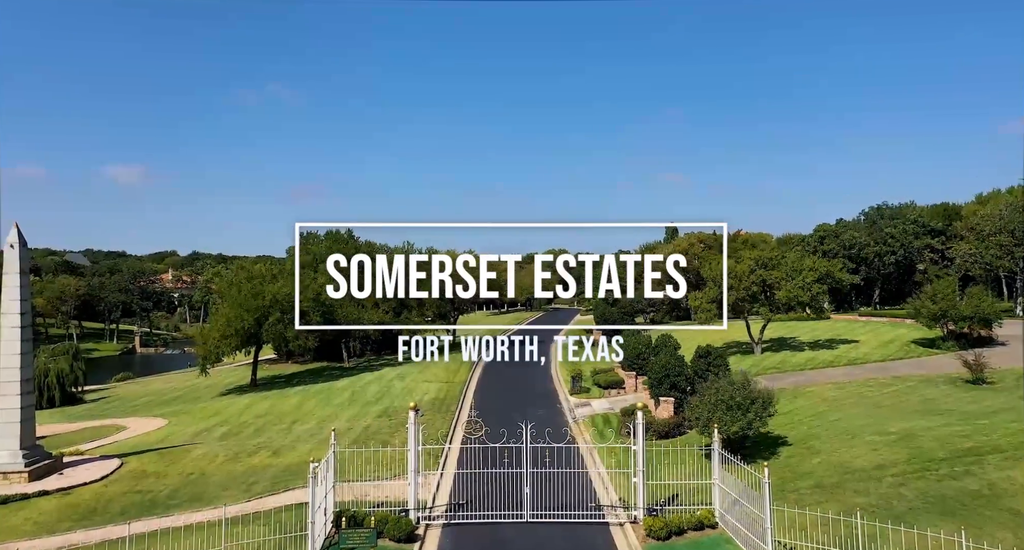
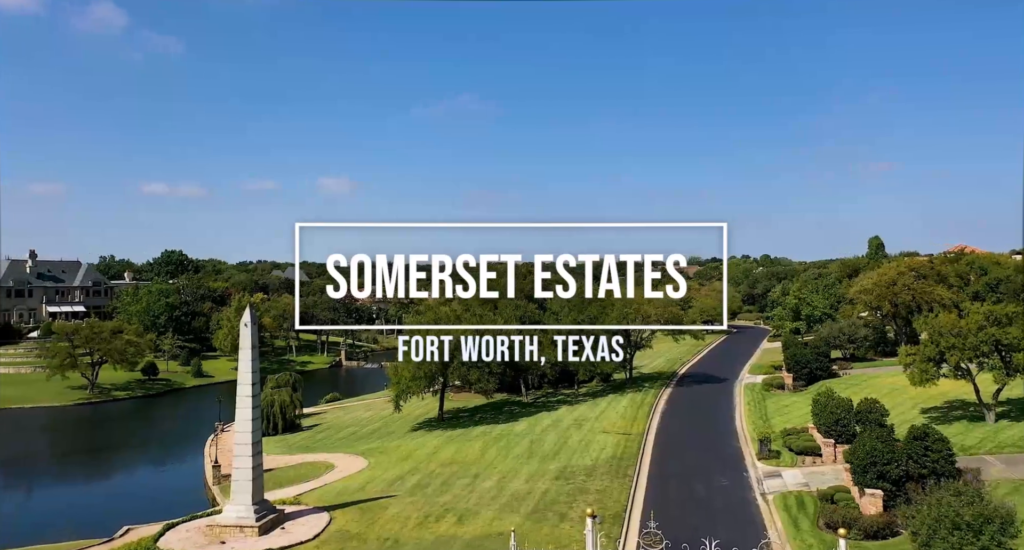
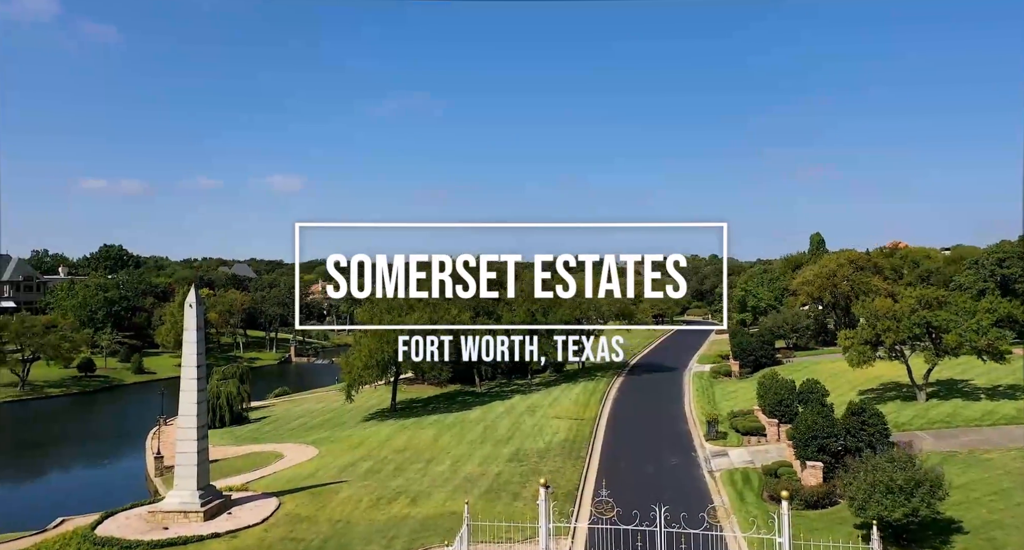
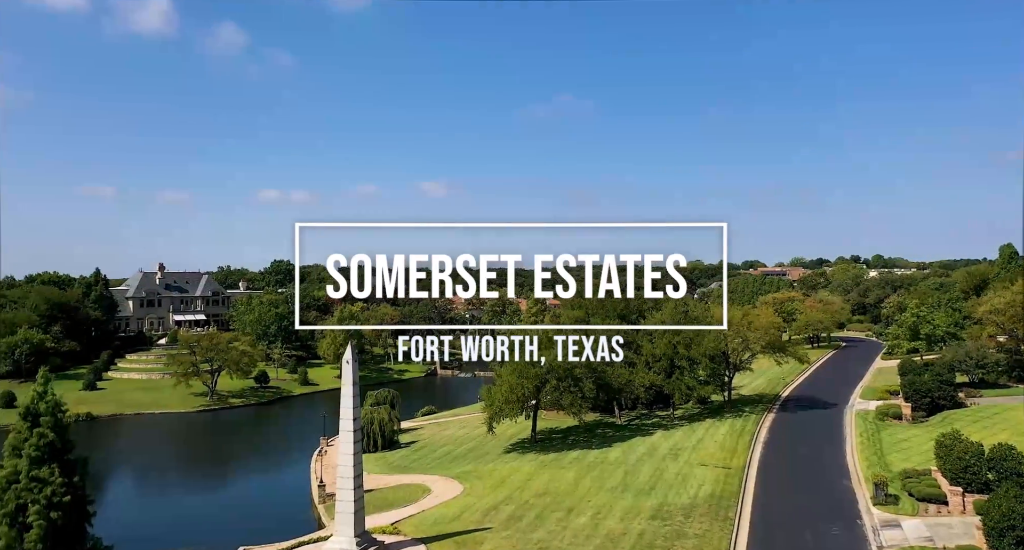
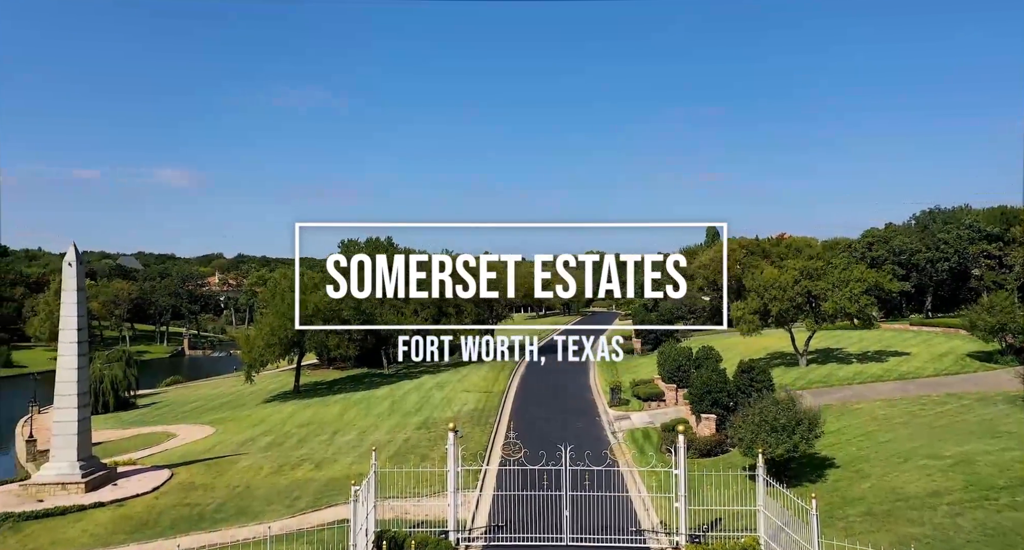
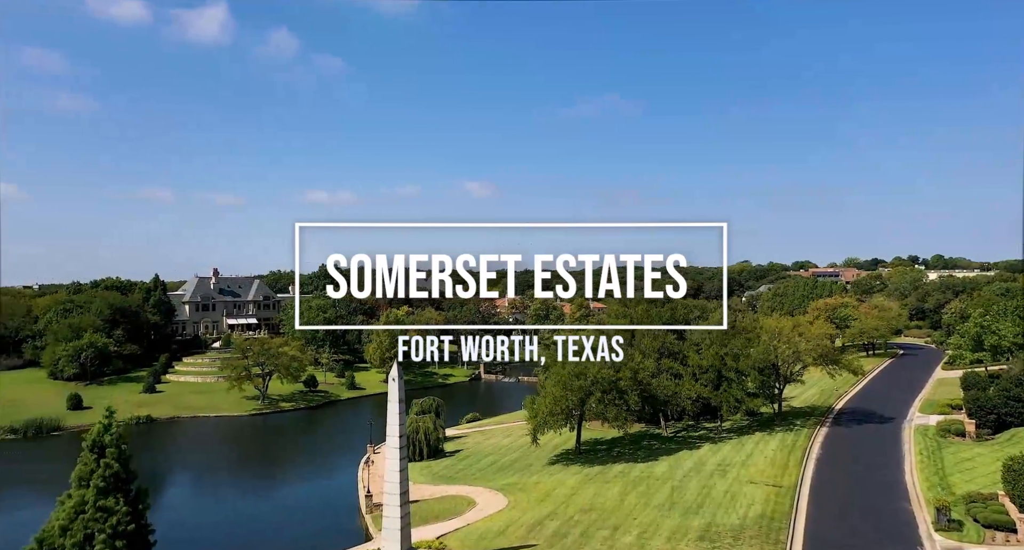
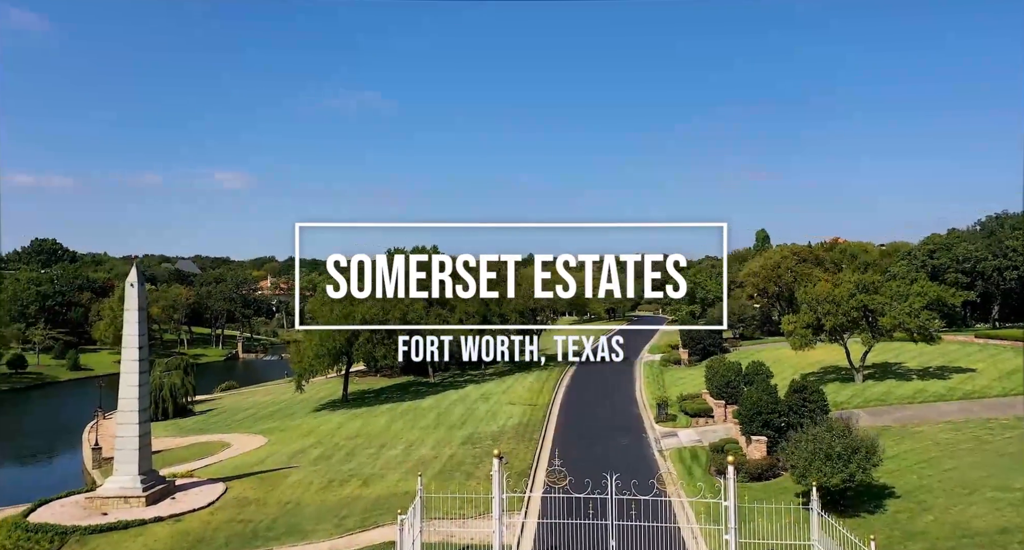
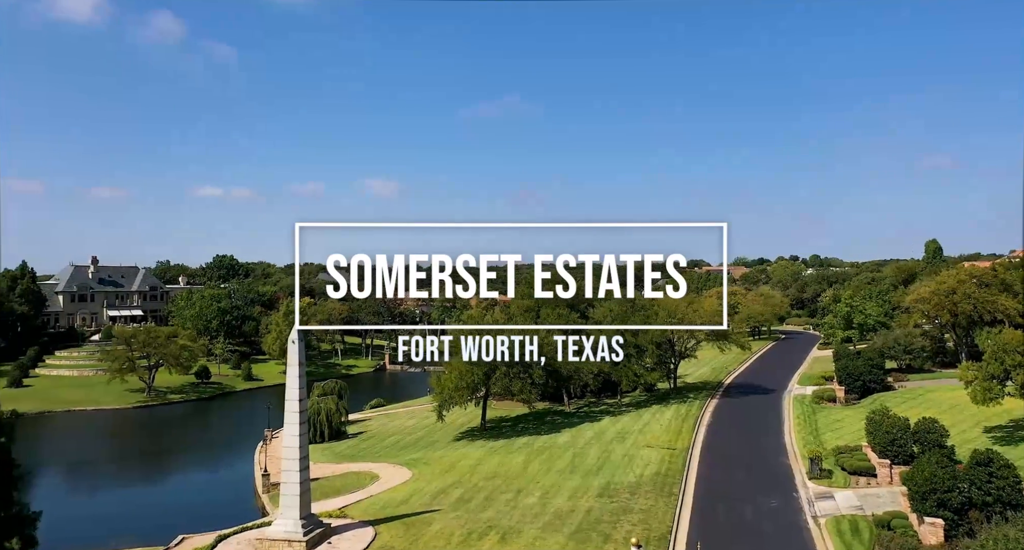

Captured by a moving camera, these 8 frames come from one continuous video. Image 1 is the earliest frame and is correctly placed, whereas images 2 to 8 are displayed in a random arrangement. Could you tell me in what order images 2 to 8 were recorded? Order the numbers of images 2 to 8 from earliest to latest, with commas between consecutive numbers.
5, 7, 3, 2, 8, 4, 6
